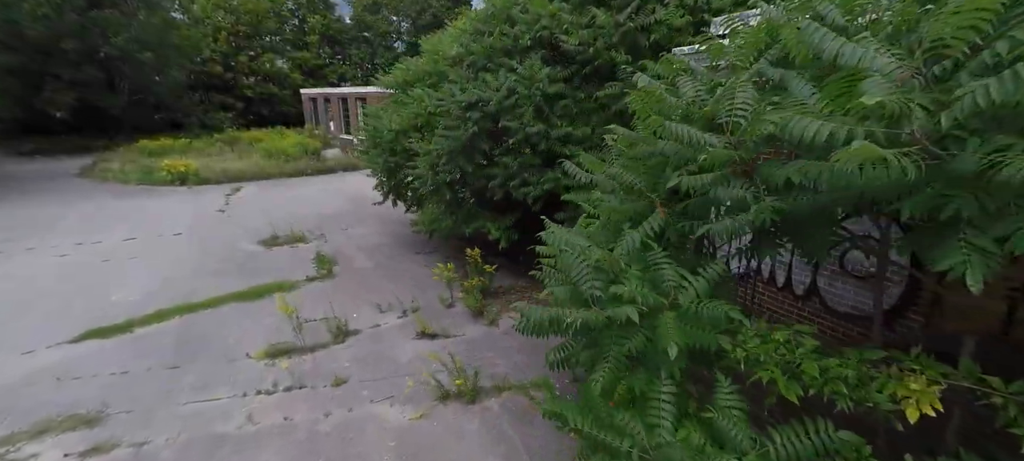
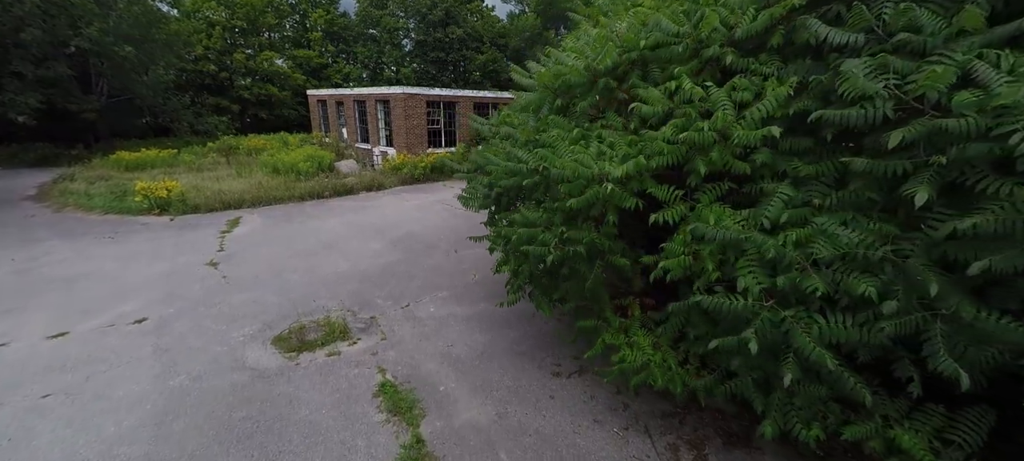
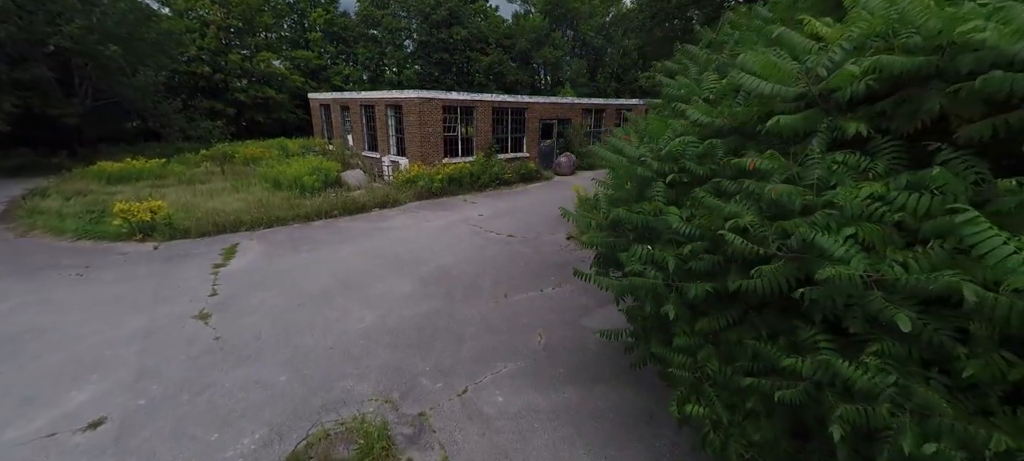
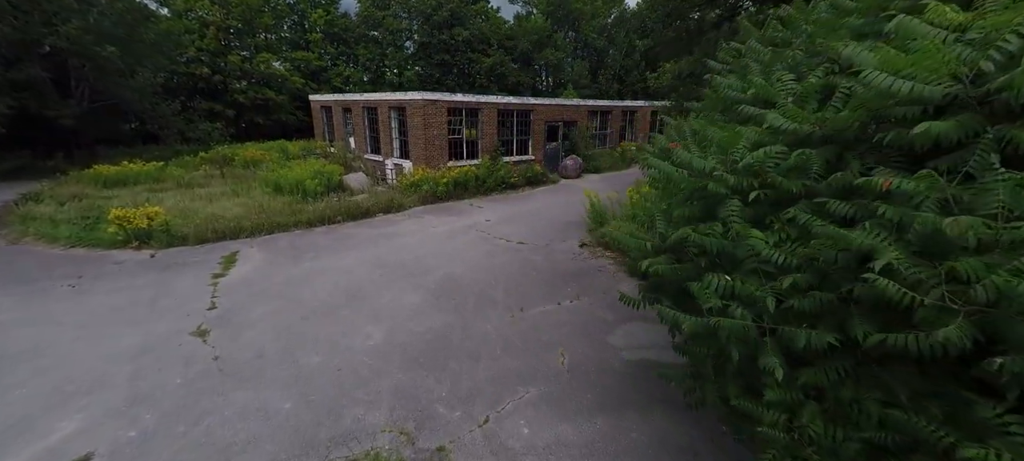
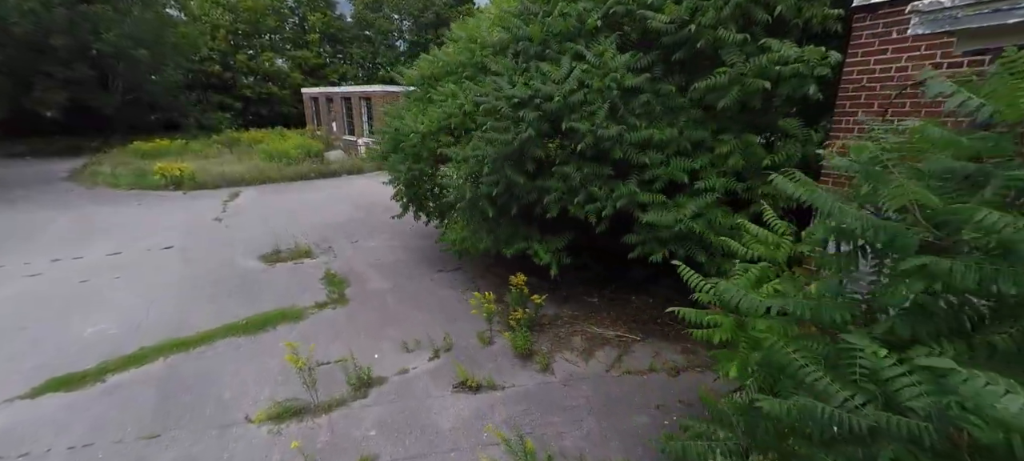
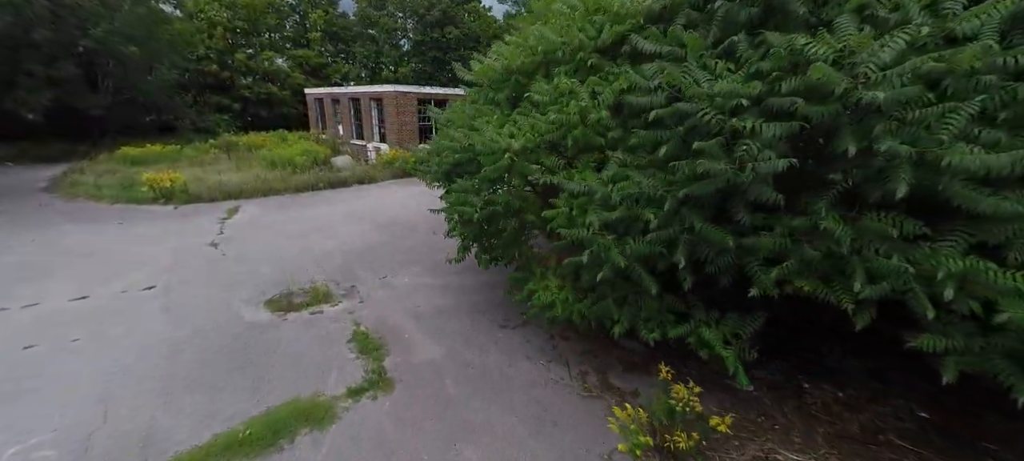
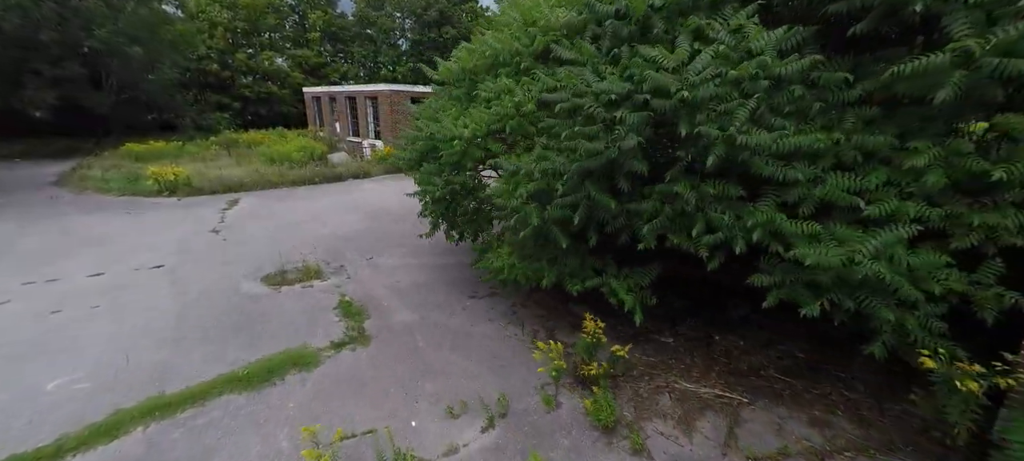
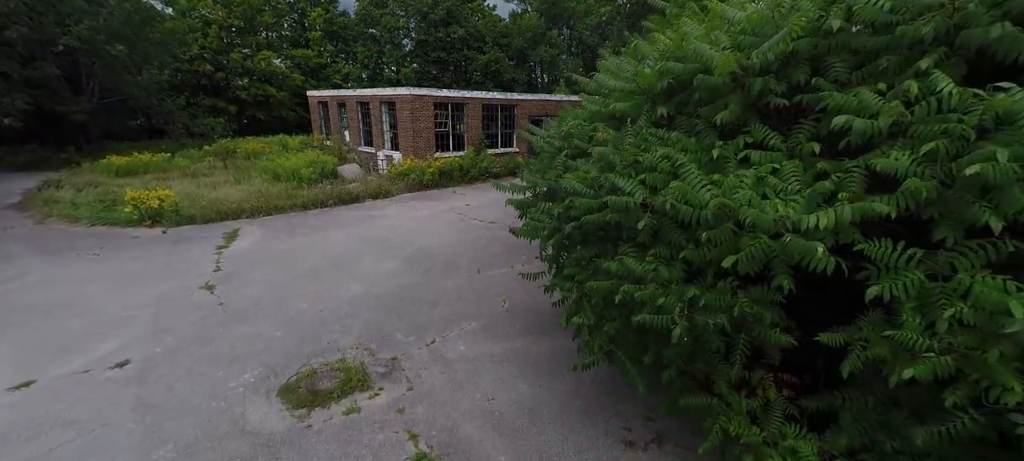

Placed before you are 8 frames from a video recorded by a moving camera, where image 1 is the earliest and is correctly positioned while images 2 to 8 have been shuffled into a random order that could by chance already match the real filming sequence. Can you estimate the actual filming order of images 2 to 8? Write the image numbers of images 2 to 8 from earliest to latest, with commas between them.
5, 7, 6, 2, 8, 3, 4
